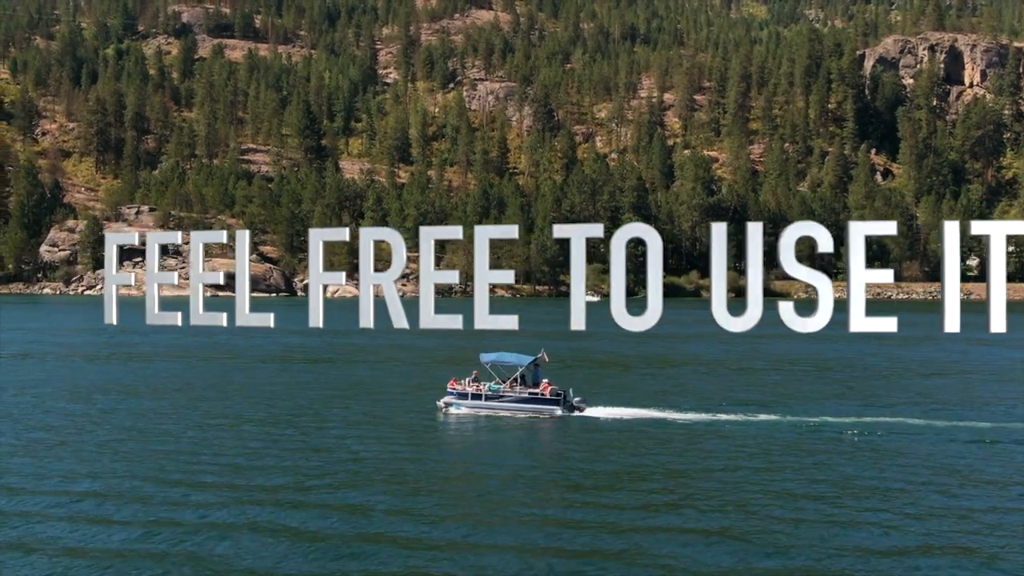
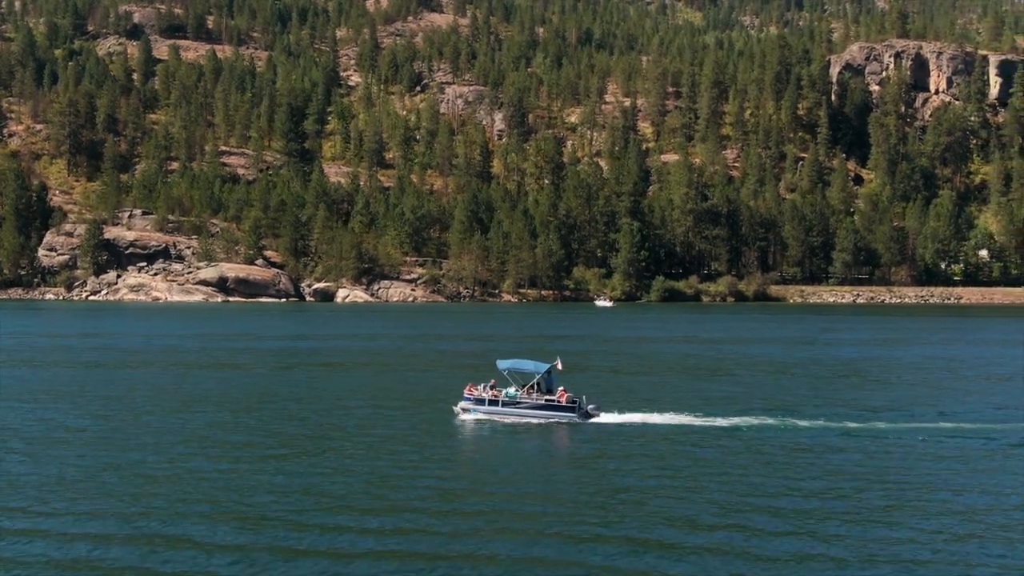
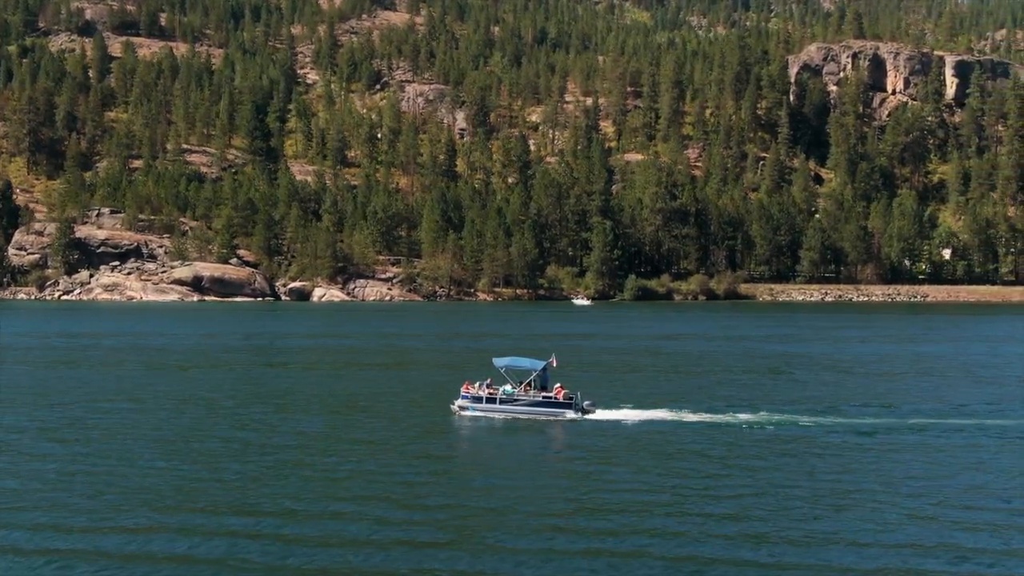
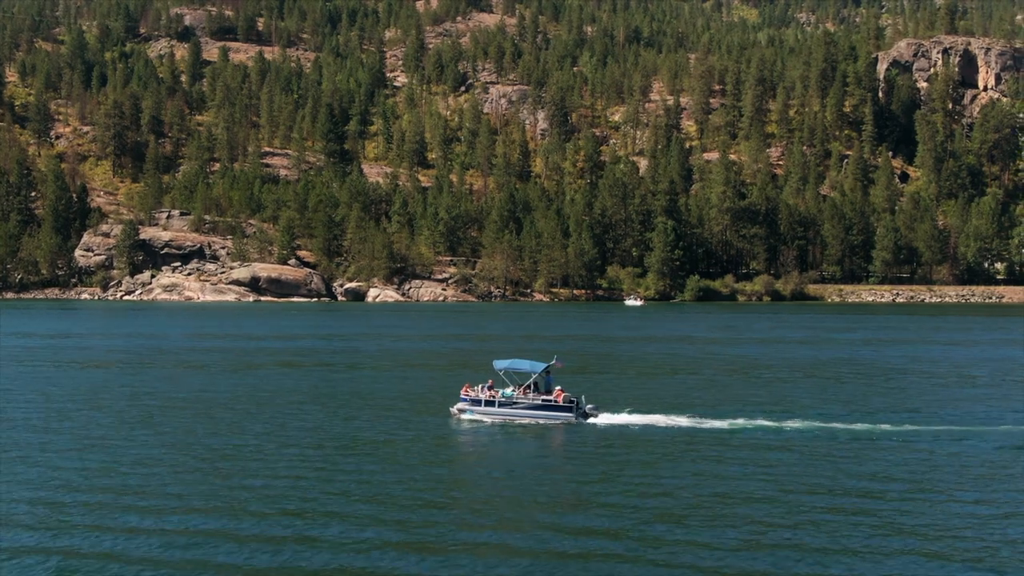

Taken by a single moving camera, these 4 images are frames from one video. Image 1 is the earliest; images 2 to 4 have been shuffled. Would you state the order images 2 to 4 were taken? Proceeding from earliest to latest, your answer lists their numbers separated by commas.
4, 2, 3
